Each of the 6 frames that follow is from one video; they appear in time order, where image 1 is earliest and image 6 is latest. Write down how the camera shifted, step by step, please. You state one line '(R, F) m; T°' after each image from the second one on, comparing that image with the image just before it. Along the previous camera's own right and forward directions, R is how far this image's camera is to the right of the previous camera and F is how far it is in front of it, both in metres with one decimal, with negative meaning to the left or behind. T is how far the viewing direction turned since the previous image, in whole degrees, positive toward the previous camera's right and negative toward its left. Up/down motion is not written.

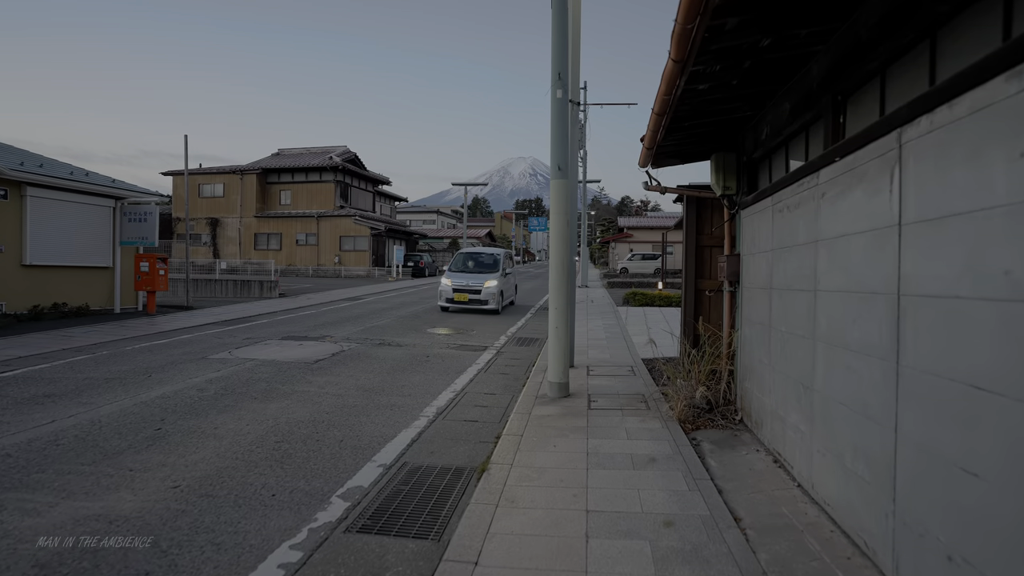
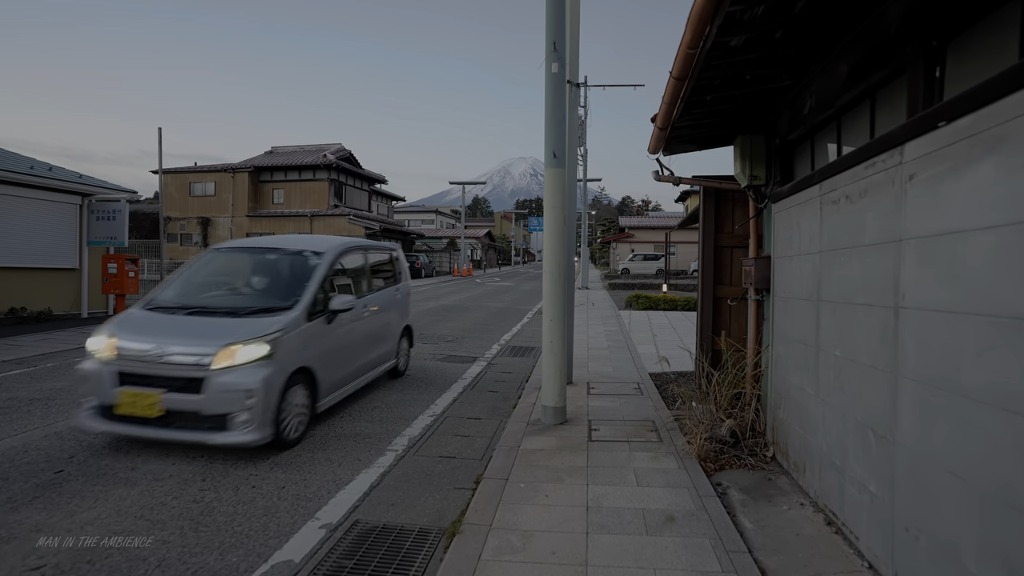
(+0.1, +0.8) m; 0°
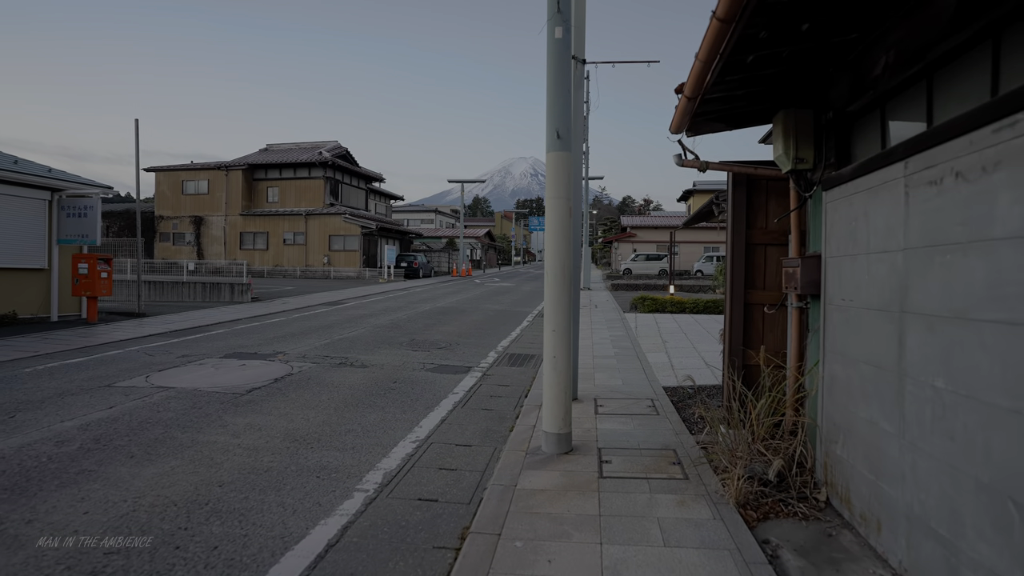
(0.0, +0.7) m; 0°
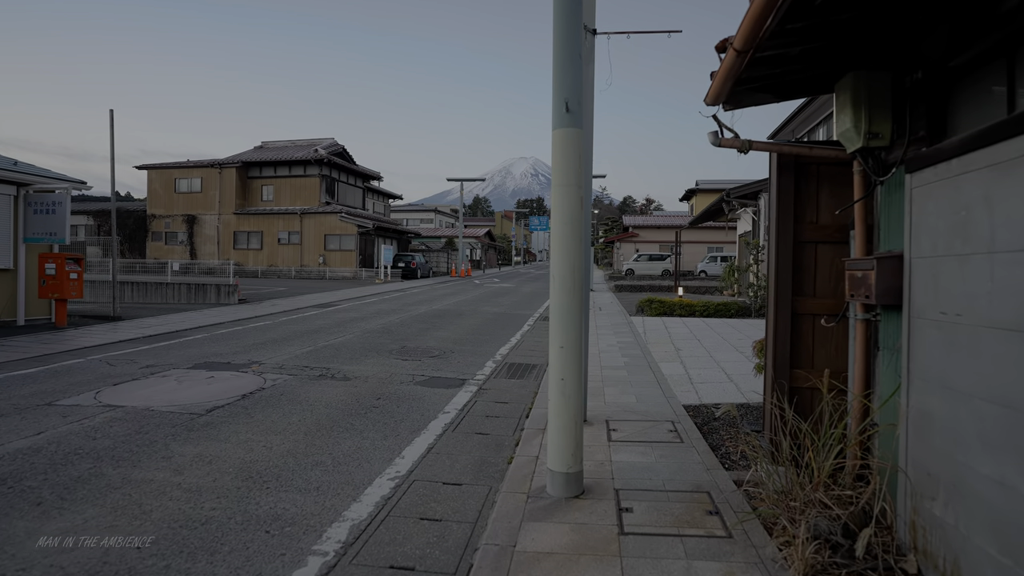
(0.0, +0.8) m; 0°
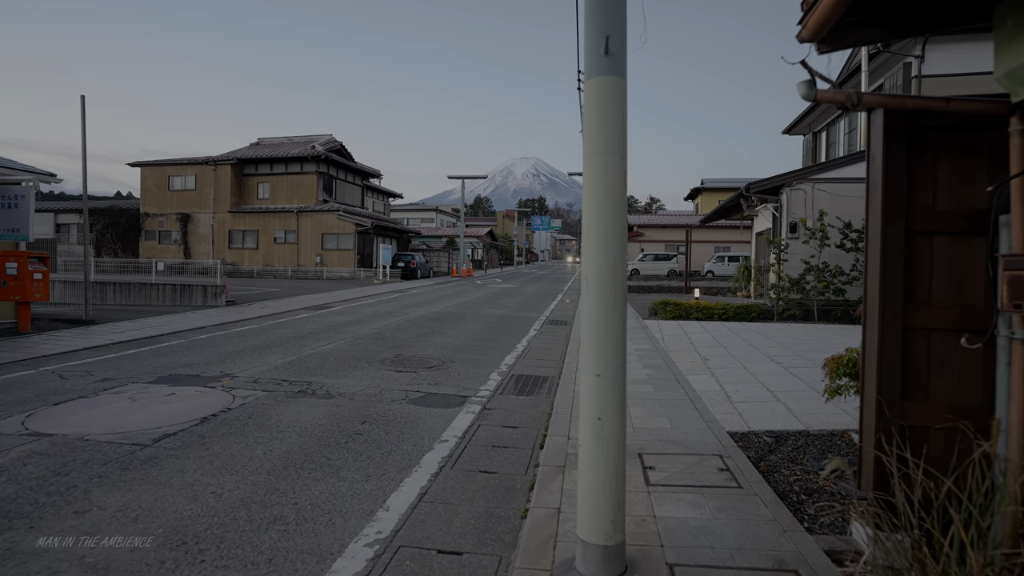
(-0.1, +0.9) m; 0°
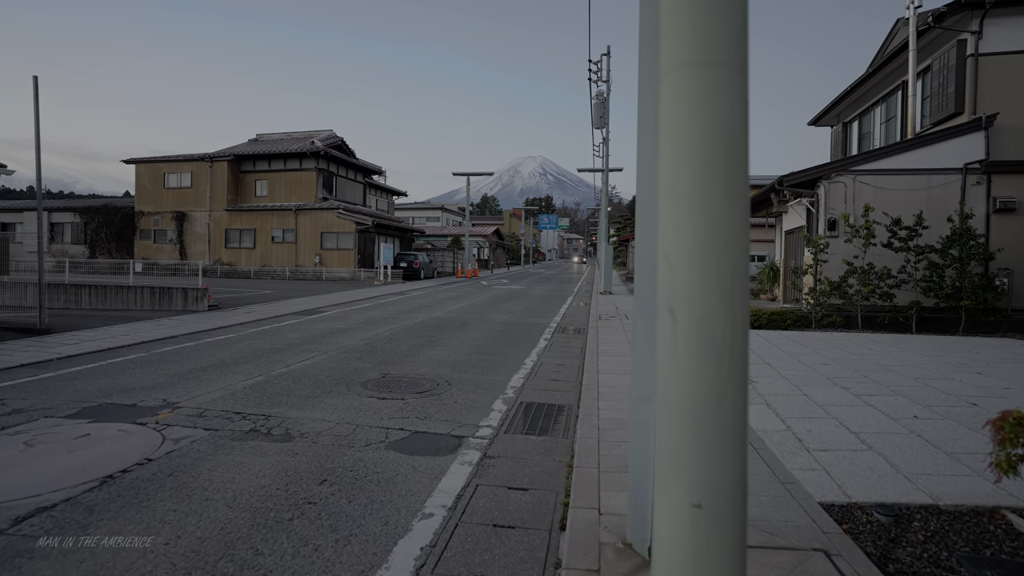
(0.0, +1.2) m; -1°
